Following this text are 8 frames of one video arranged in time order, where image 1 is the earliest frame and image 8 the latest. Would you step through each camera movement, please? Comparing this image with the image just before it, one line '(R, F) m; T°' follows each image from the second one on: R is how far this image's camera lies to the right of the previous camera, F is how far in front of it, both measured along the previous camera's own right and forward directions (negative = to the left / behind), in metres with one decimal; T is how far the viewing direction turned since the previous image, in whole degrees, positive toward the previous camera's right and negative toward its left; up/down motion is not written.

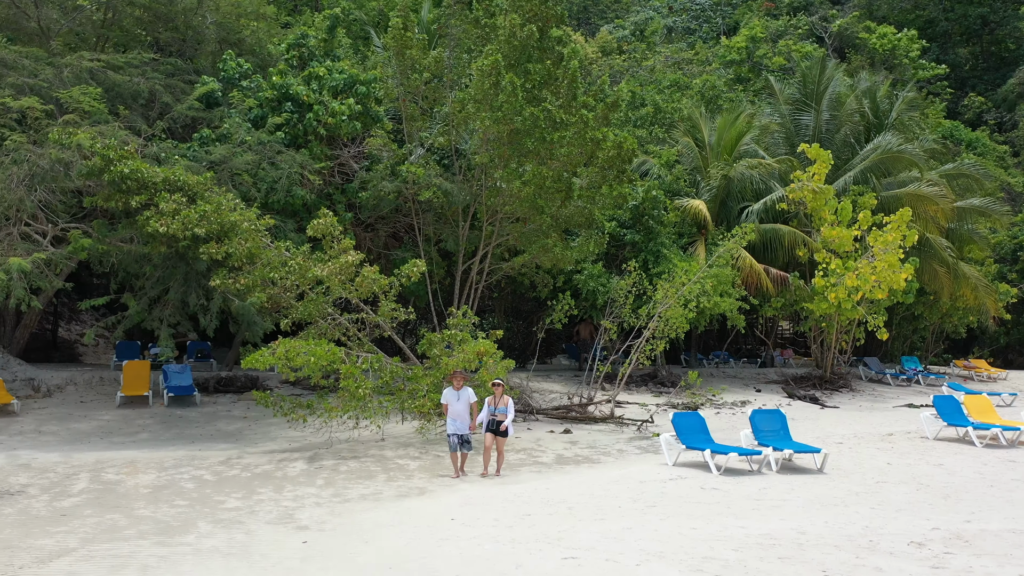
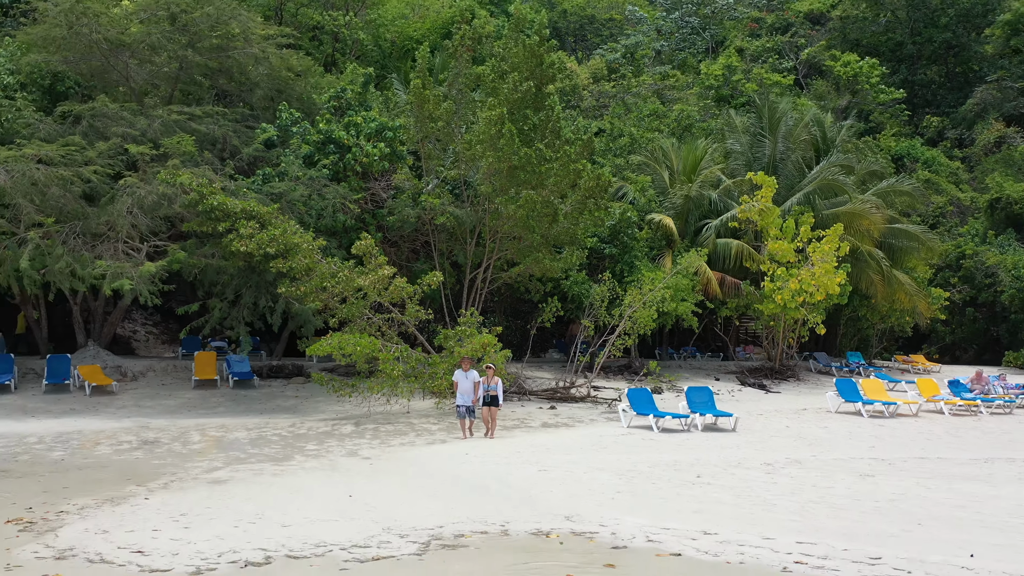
(0.0, -3.3) m; 0°
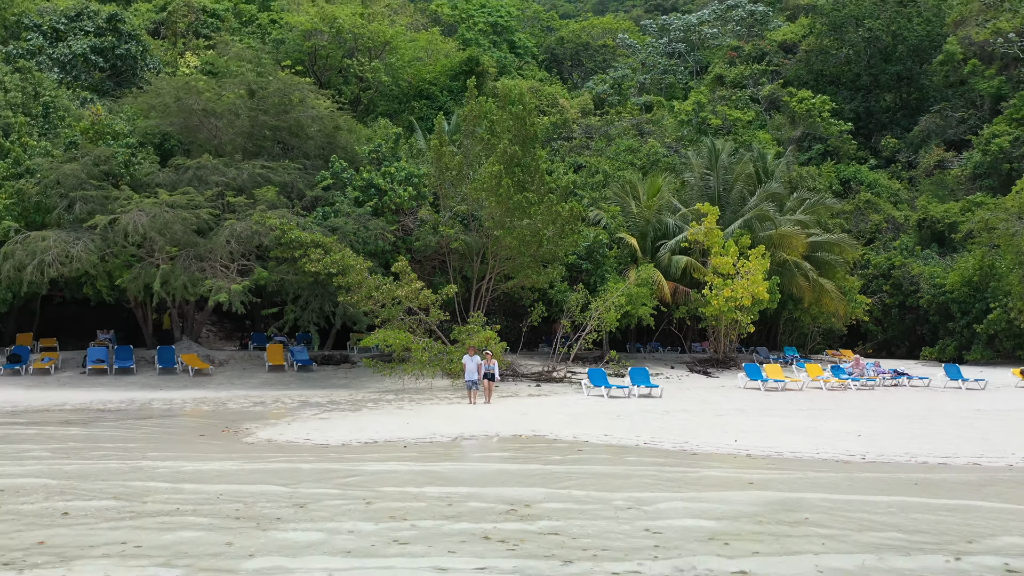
(+0.2, -5.5) m; 0°
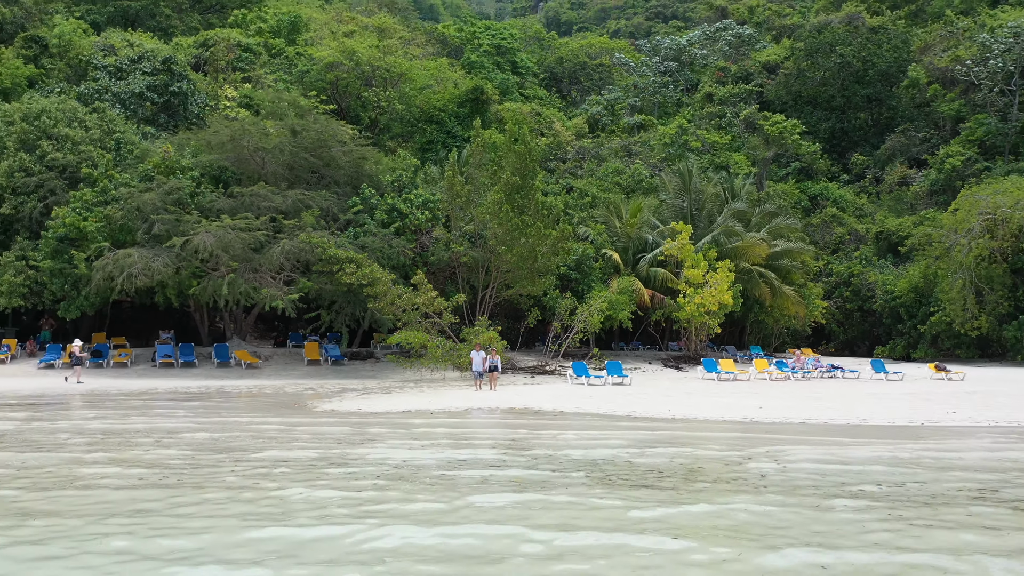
(+0.1, -4.3) m; 0°
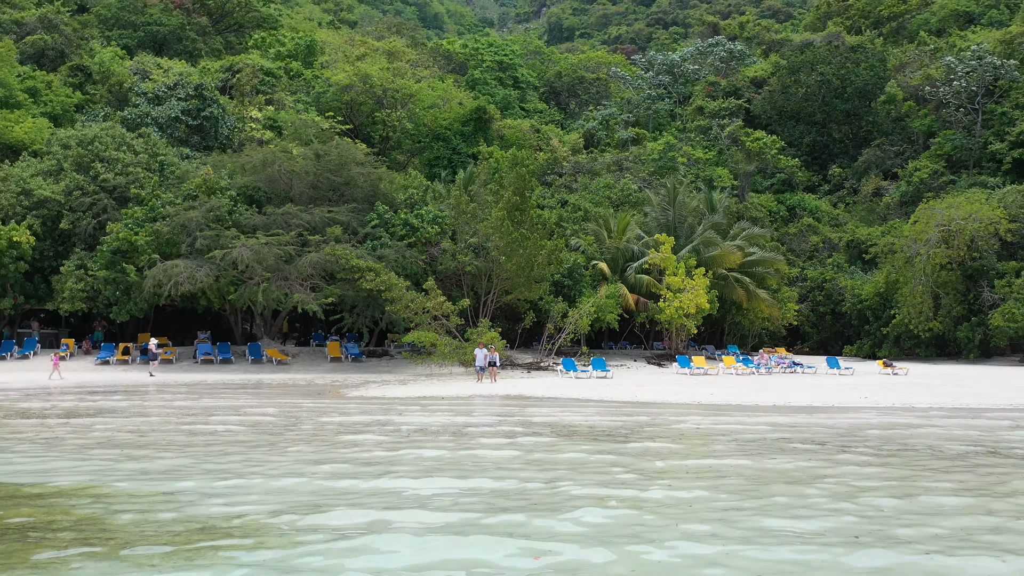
(+0.1, -3.5) m; 0°
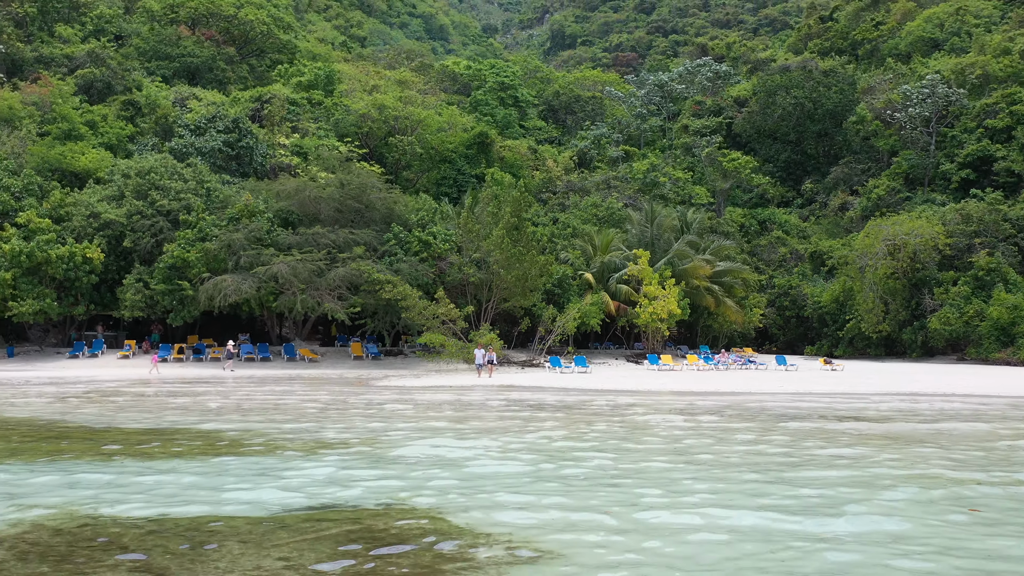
(+0.3, -5.1) m; 0°
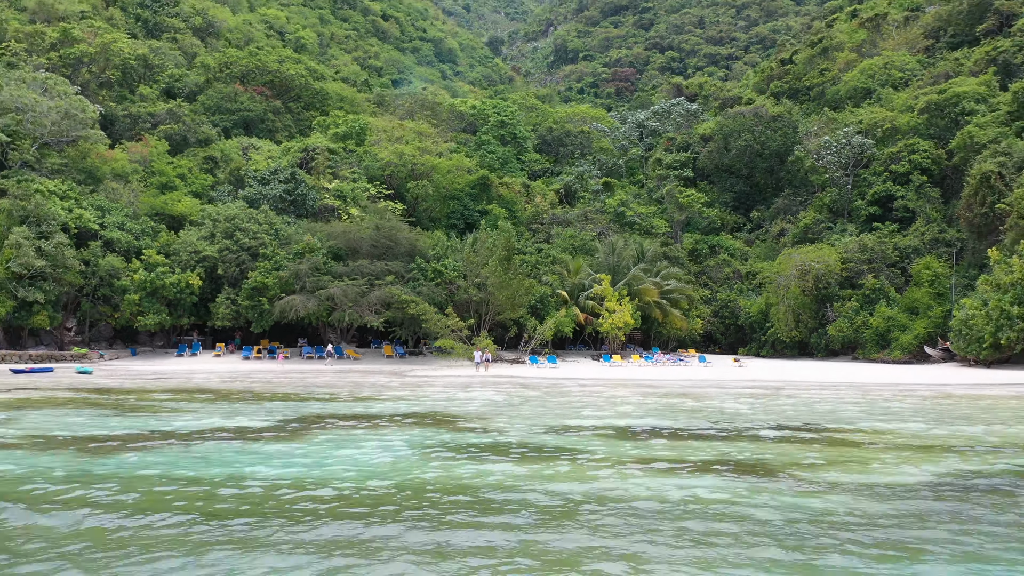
(+0.7, -12.1) m; 0°
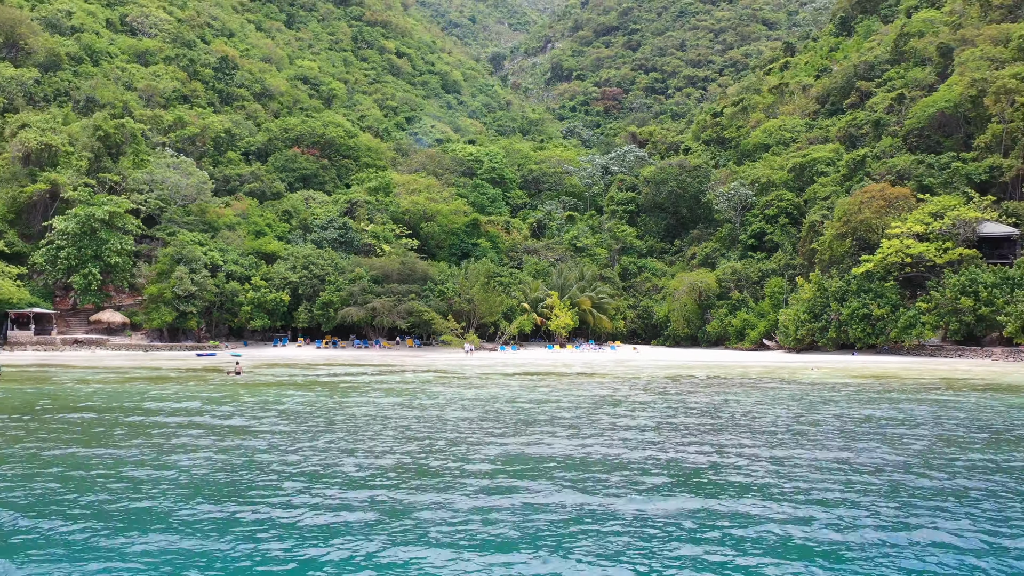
(+1.9, -25.1) m; 0°
